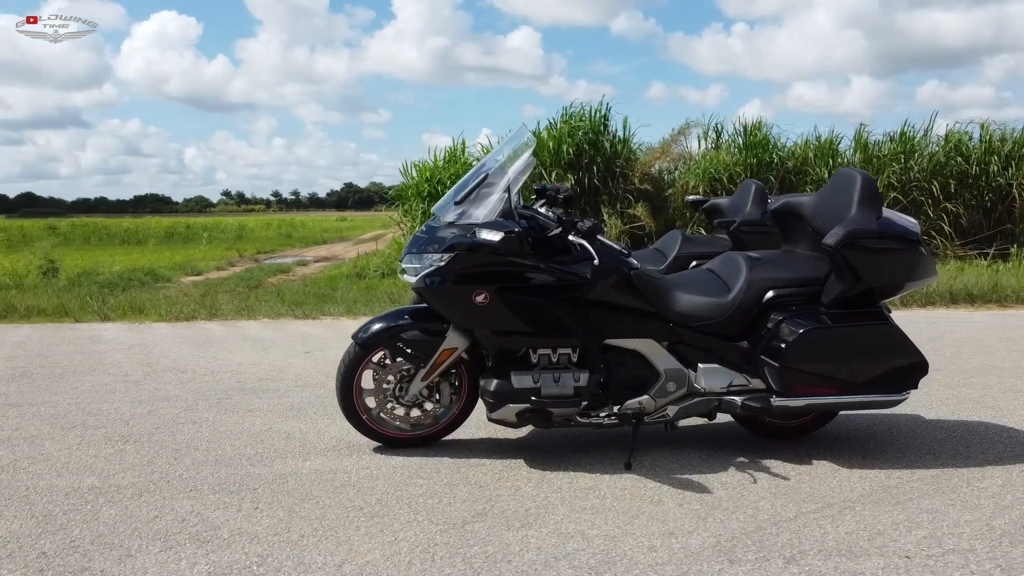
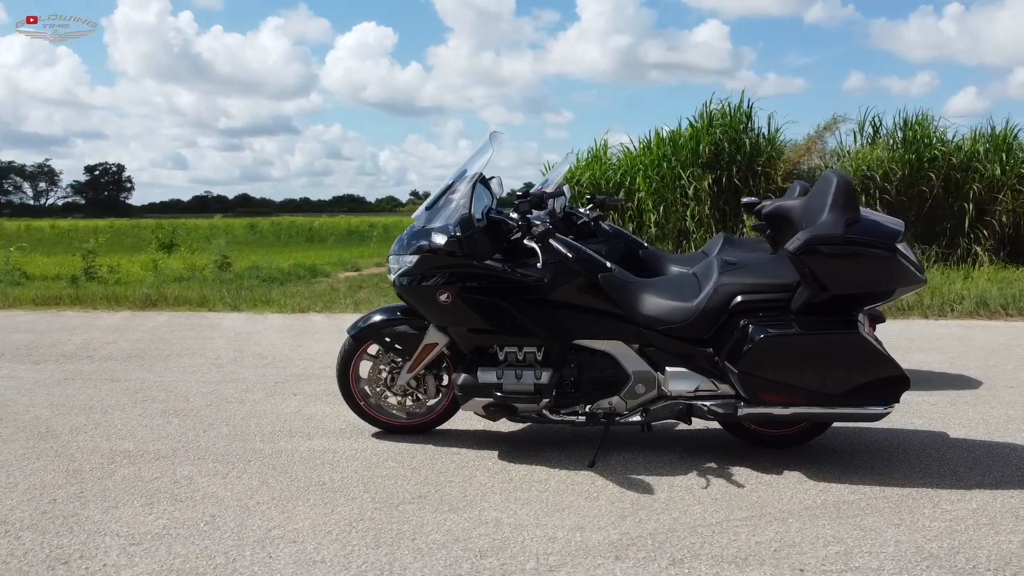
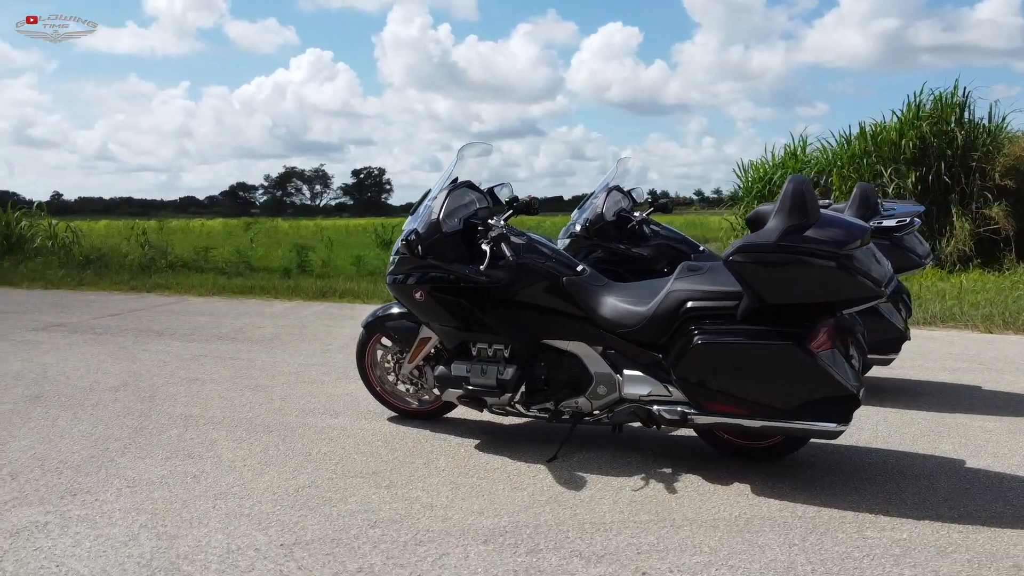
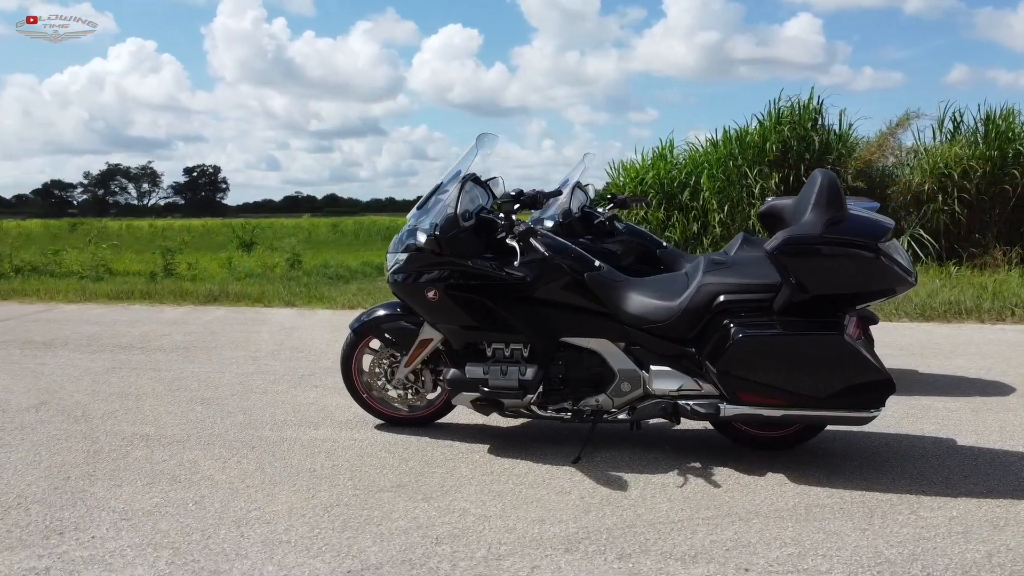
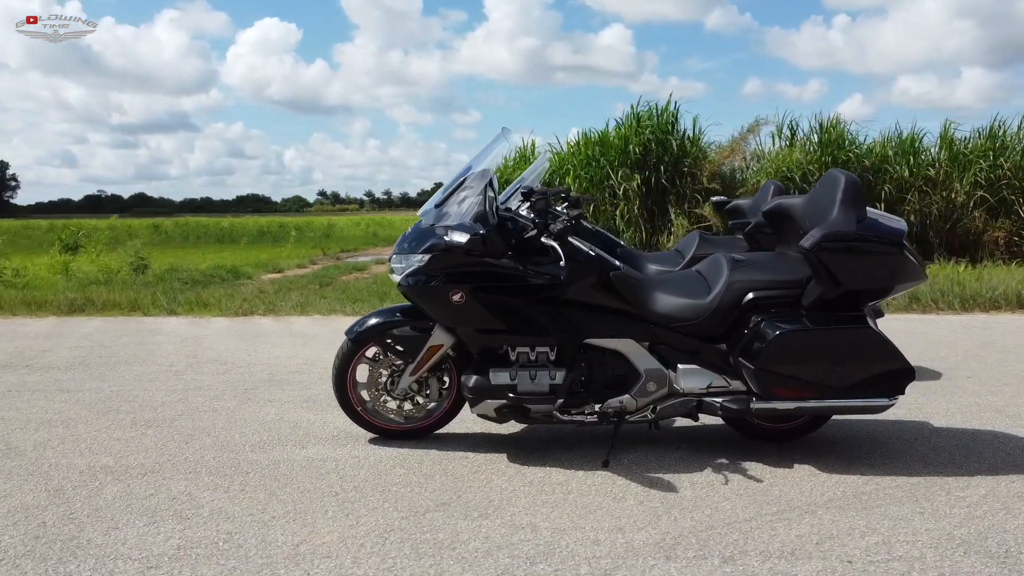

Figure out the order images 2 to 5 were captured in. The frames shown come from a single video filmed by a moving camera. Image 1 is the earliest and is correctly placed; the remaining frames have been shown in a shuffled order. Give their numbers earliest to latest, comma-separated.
5, 2, 4, 3
